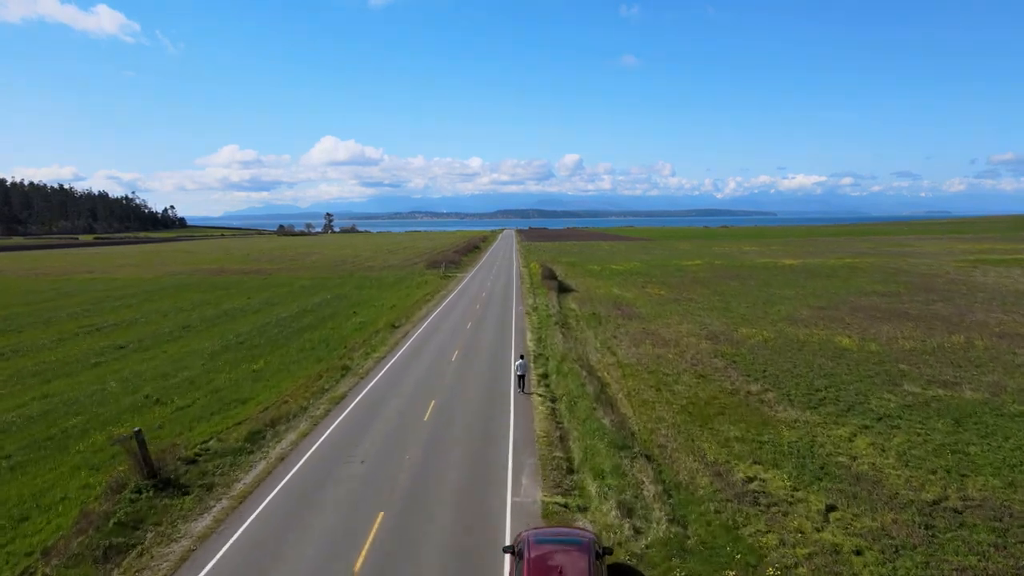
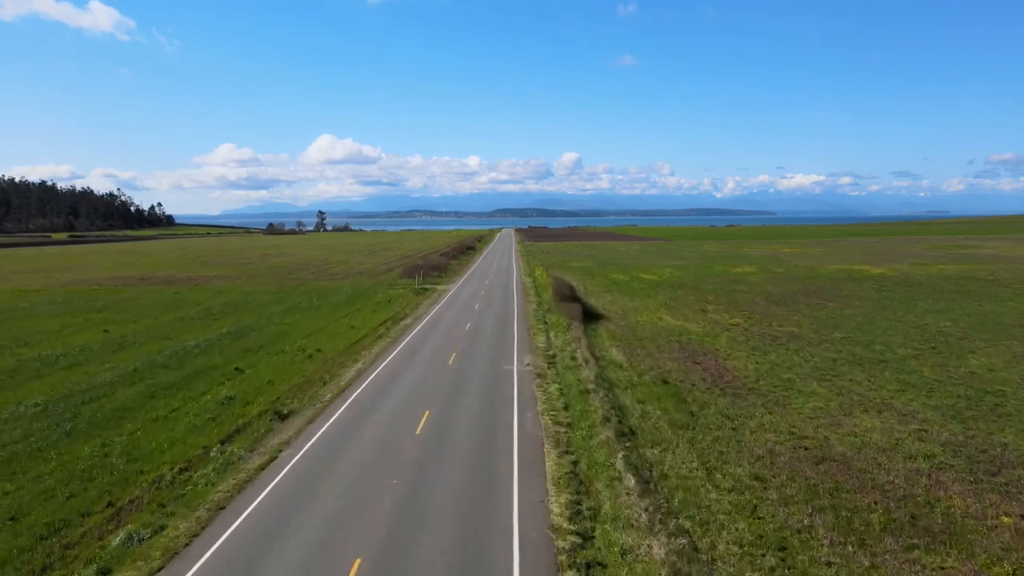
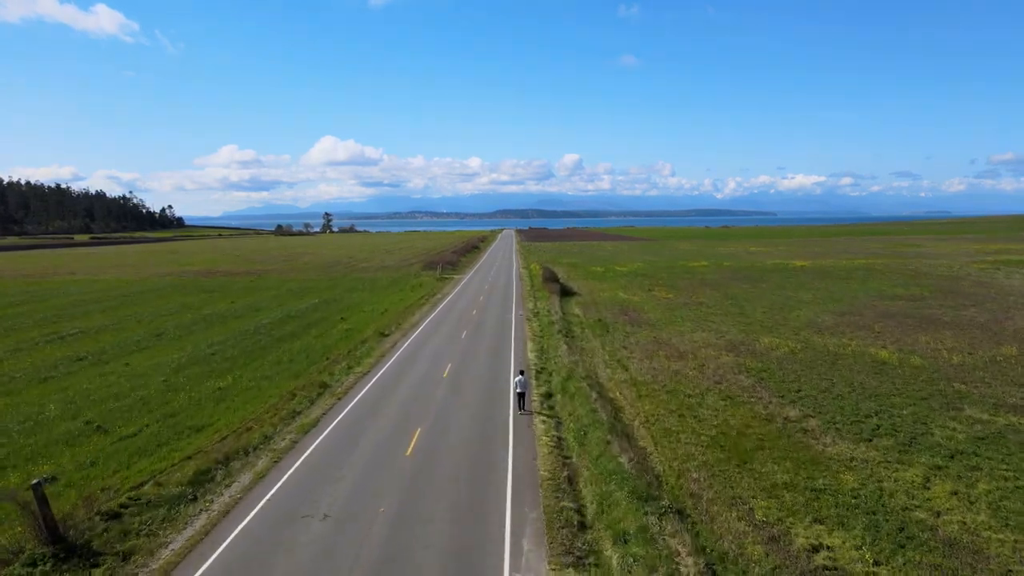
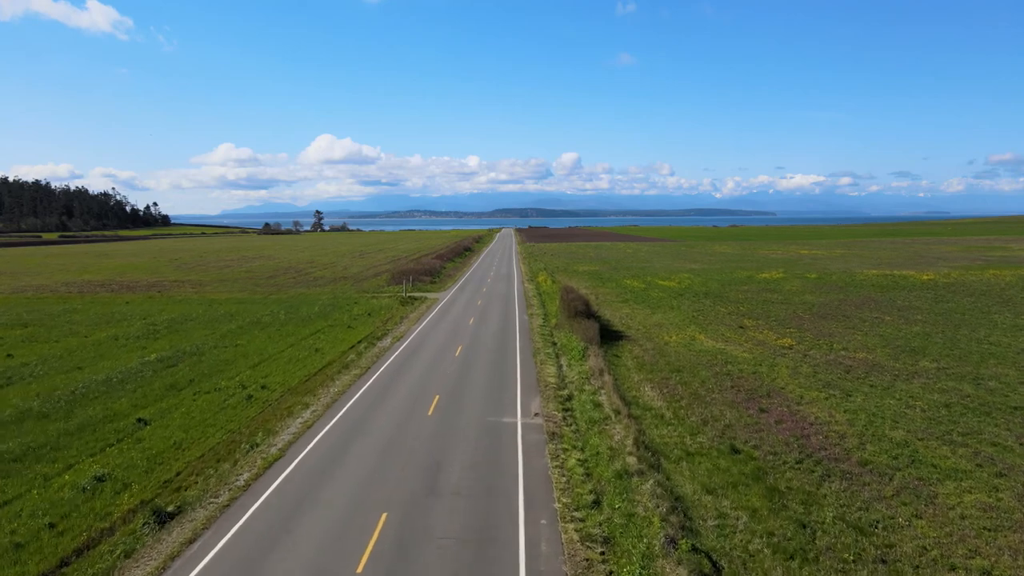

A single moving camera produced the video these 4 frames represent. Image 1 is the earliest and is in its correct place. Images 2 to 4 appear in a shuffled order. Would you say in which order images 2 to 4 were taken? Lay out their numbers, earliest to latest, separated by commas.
3, 2, 4
